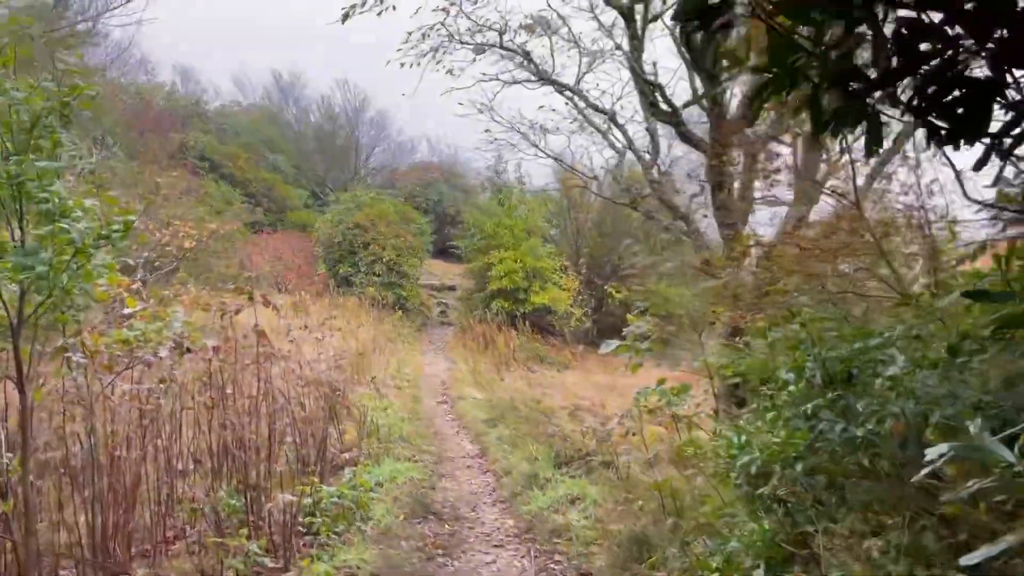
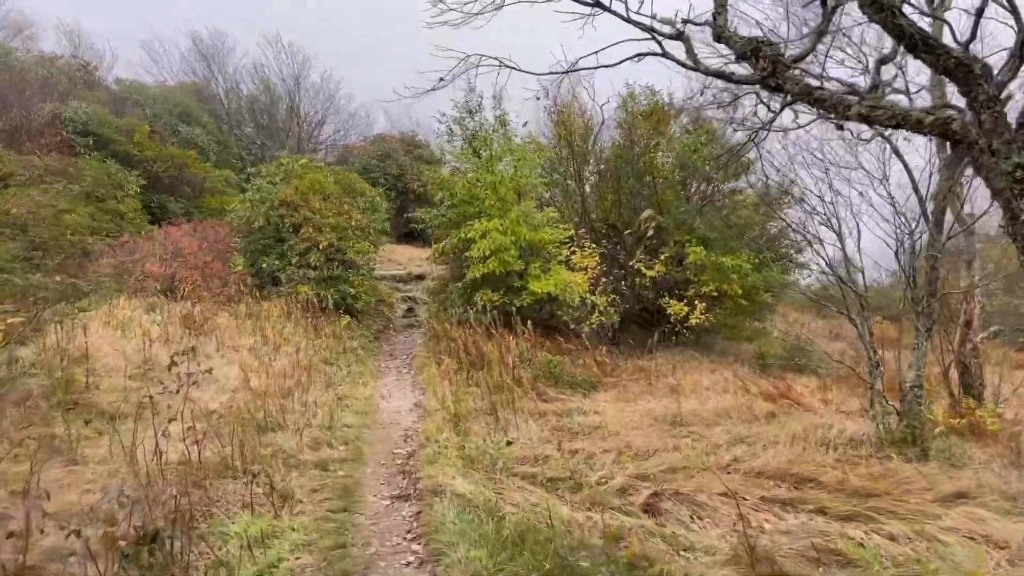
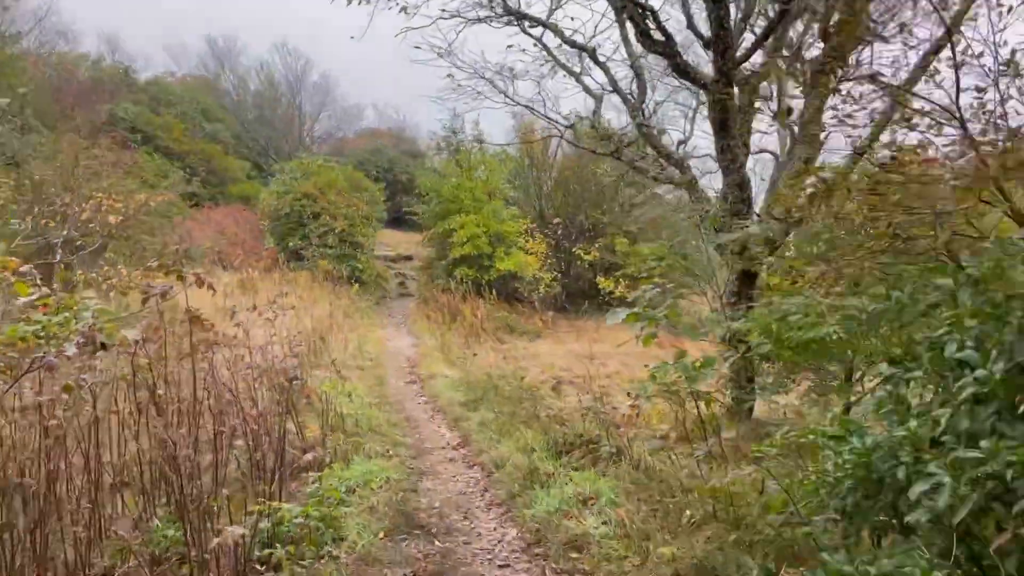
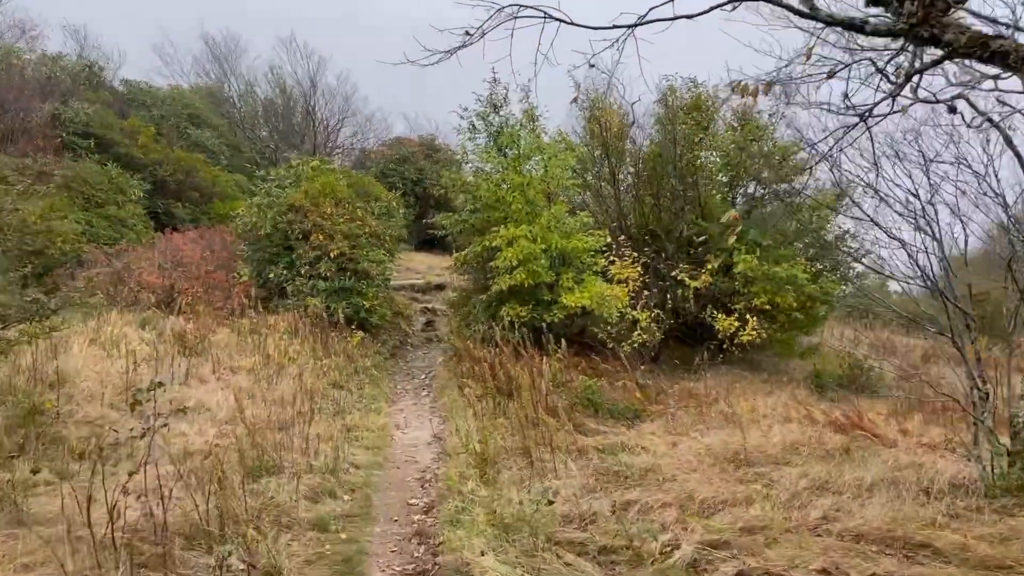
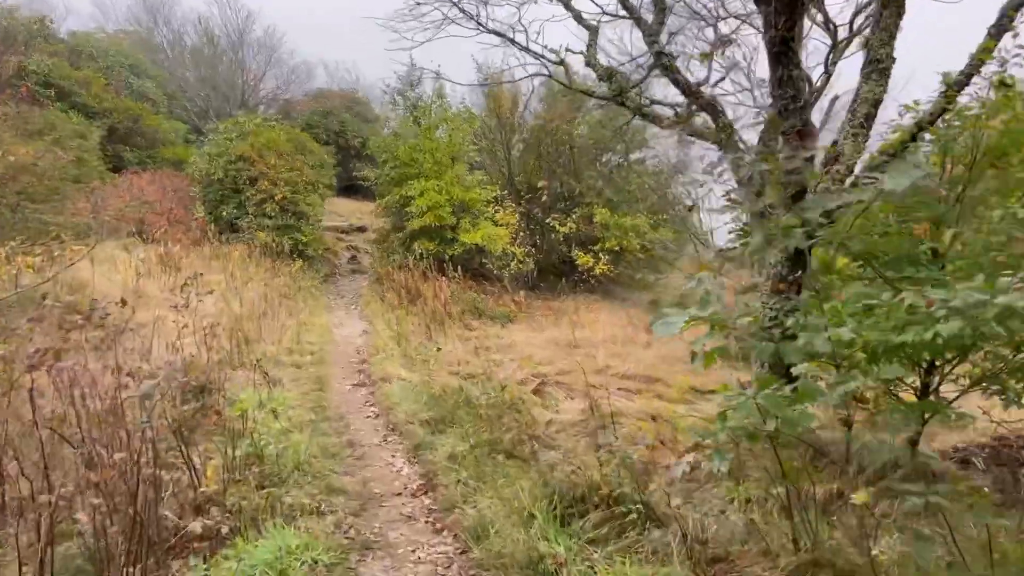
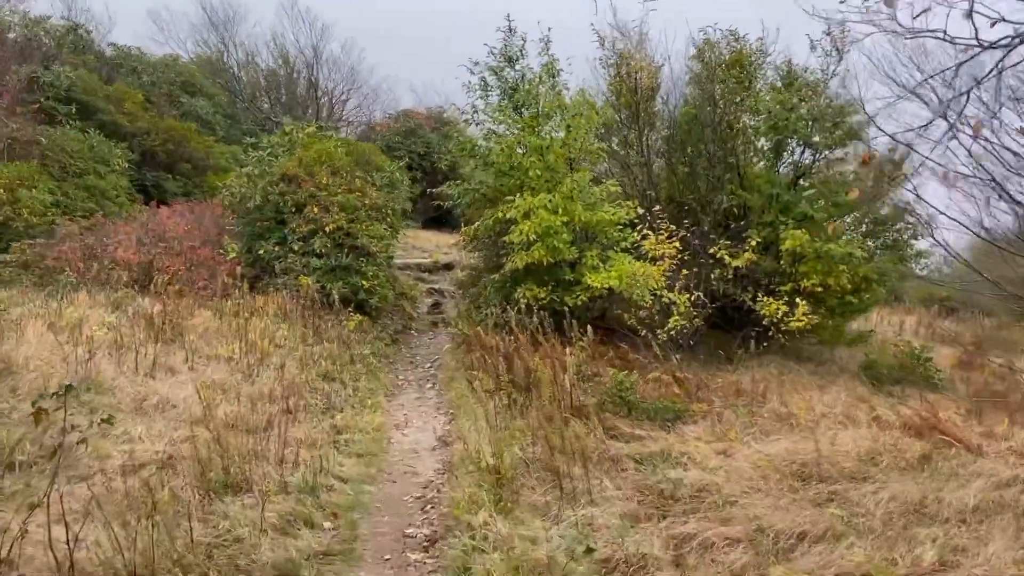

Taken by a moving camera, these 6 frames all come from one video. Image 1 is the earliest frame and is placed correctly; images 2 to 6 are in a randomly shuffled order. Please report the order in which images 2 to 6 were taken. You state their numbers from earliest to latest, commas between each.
3, 5, 2, 4, 6
